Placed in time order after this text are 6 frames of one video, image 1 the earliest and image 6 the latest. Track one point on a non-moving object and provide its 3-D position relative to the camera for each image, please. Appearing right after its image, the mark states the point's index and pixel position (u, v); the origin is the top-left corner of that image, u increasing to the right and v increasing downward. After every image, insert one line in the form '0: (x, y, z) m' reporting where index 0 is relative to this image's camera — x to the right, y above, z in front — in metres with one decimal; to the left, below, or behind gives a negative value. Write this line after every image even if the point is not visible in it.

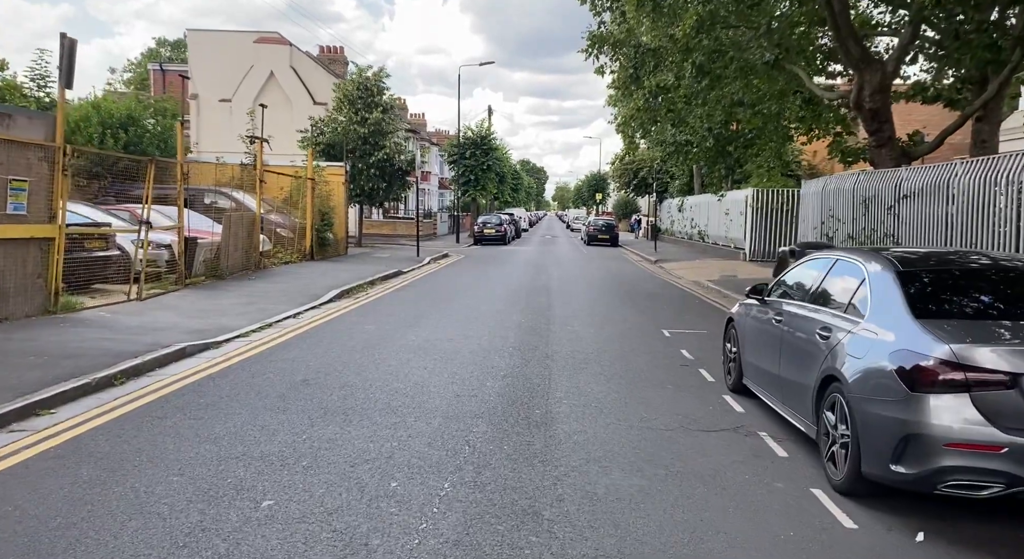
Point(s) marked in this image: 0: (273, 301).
0: (-4.2, -0.4, +13.1) m
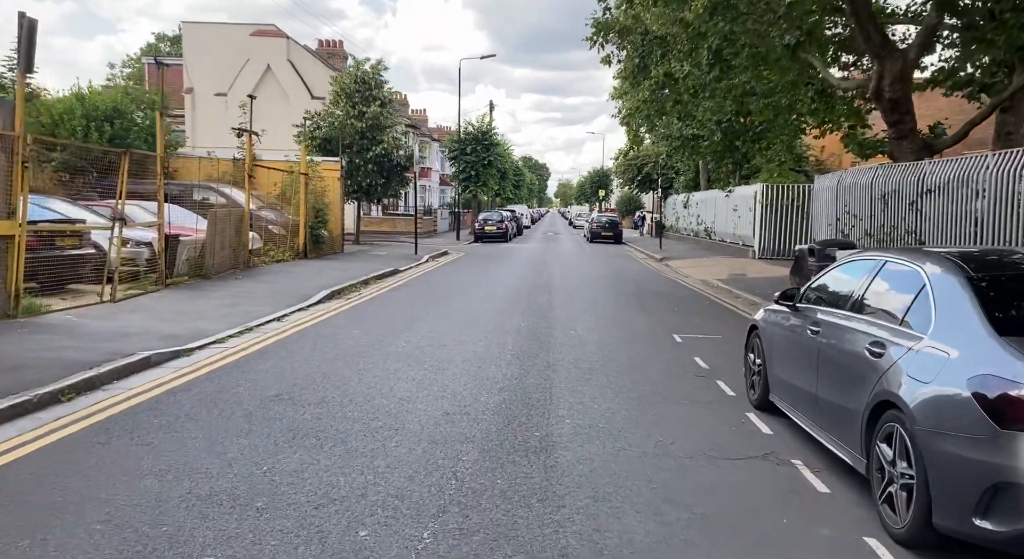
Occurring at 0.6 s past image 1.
0: (-4.2, -0.4, +12.4) m
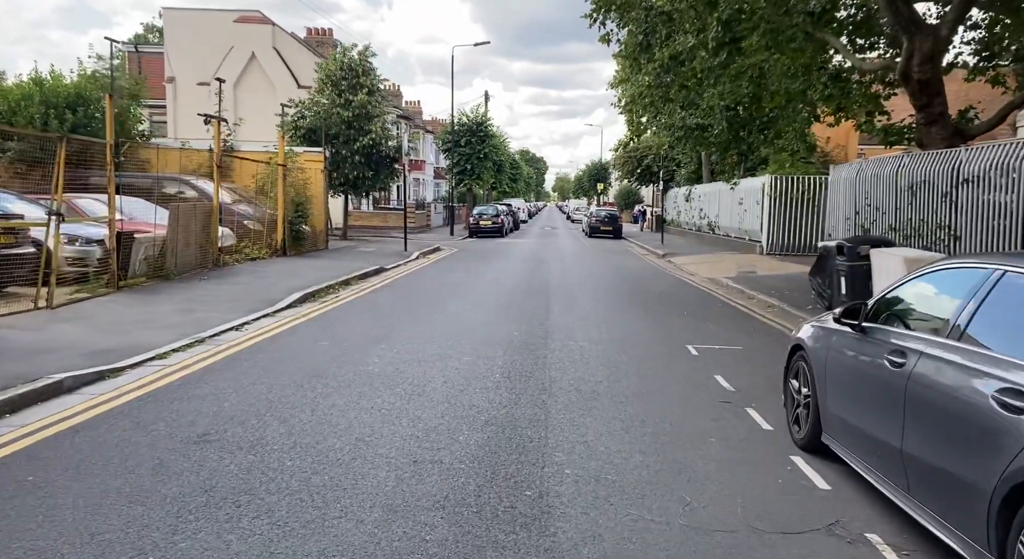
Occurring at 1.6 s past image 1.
0: (-4.4, -0.4, +11.0) m
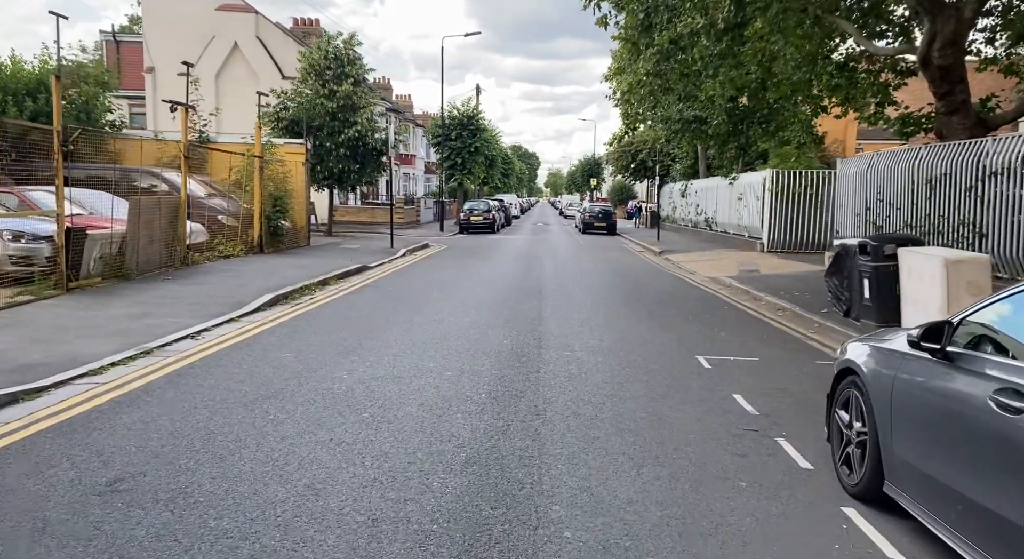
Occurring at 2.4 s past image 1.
0: (-4.5, -0.5, +9.9) m
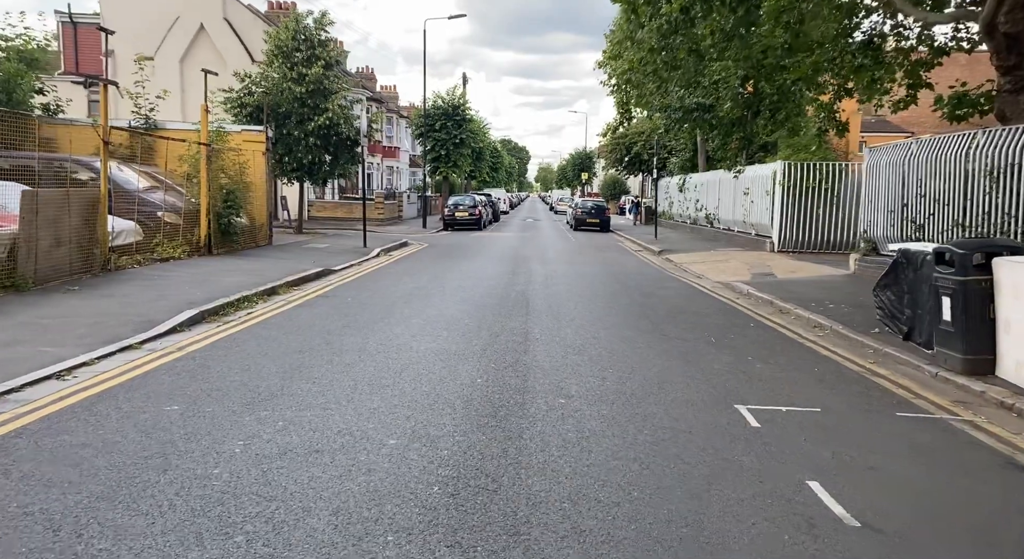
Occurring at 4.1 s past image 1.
0: (-4.7, -0.6, +7.7) m
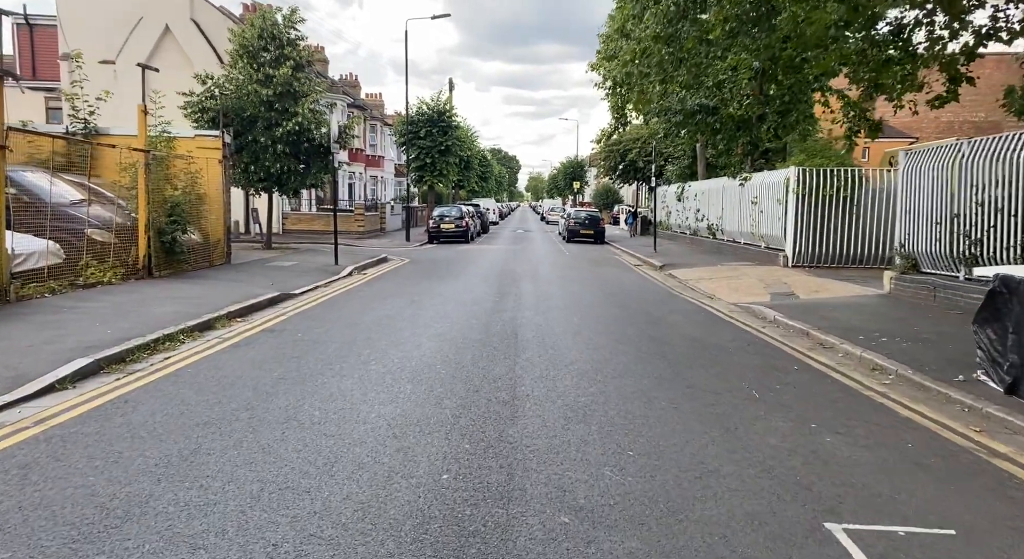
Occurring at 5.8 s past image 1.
0: (-4.9, -1.0, +5.6) m
